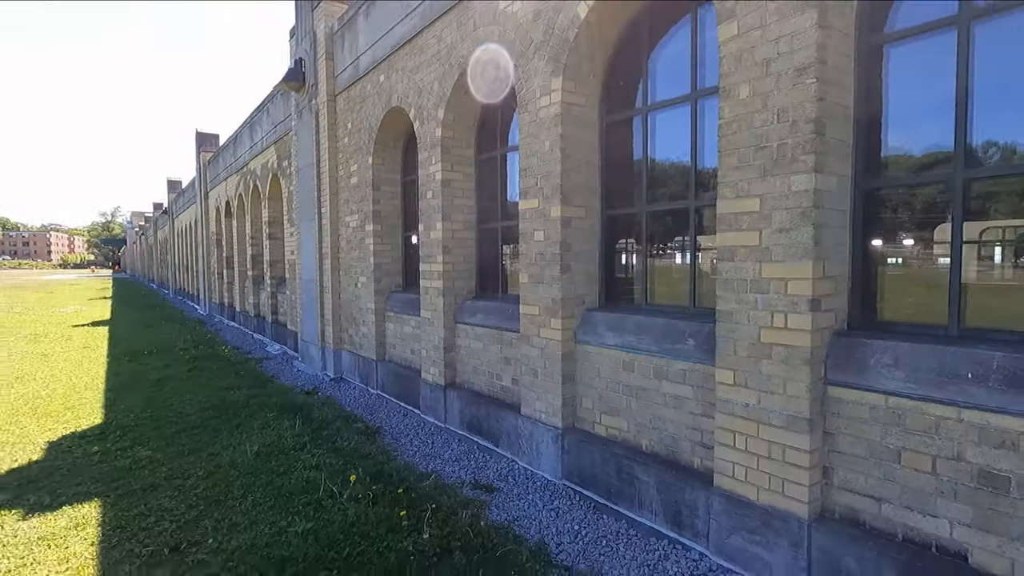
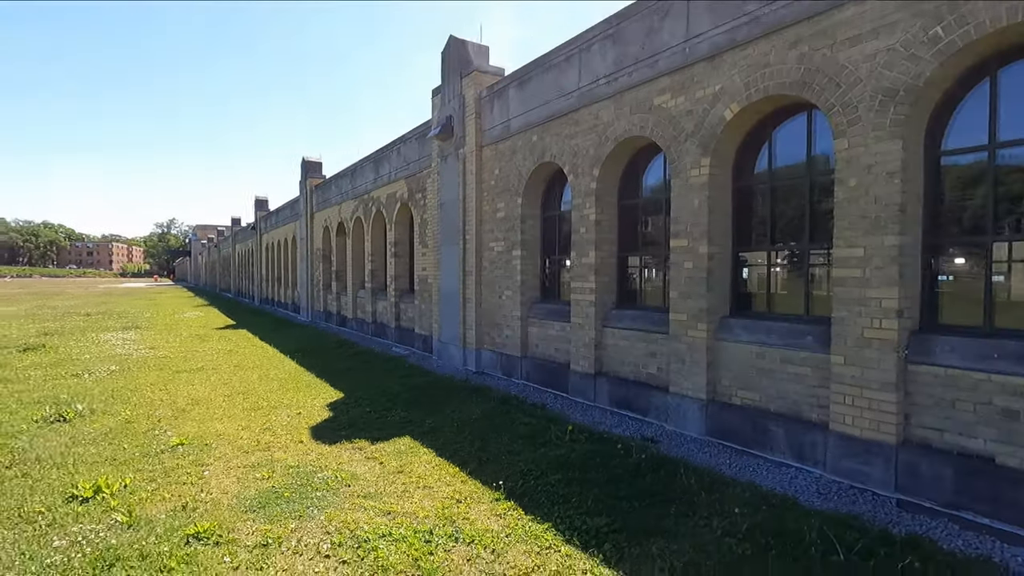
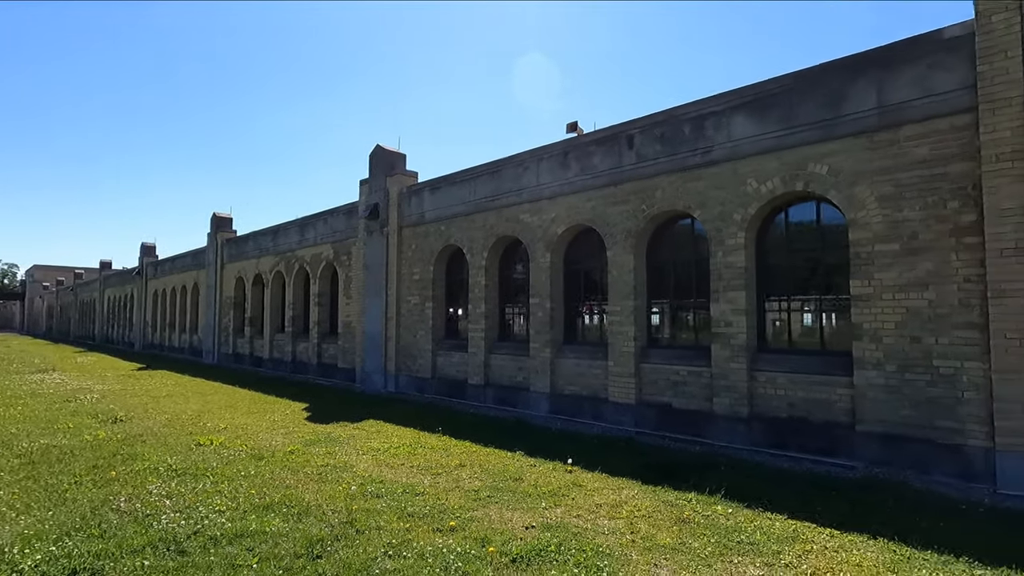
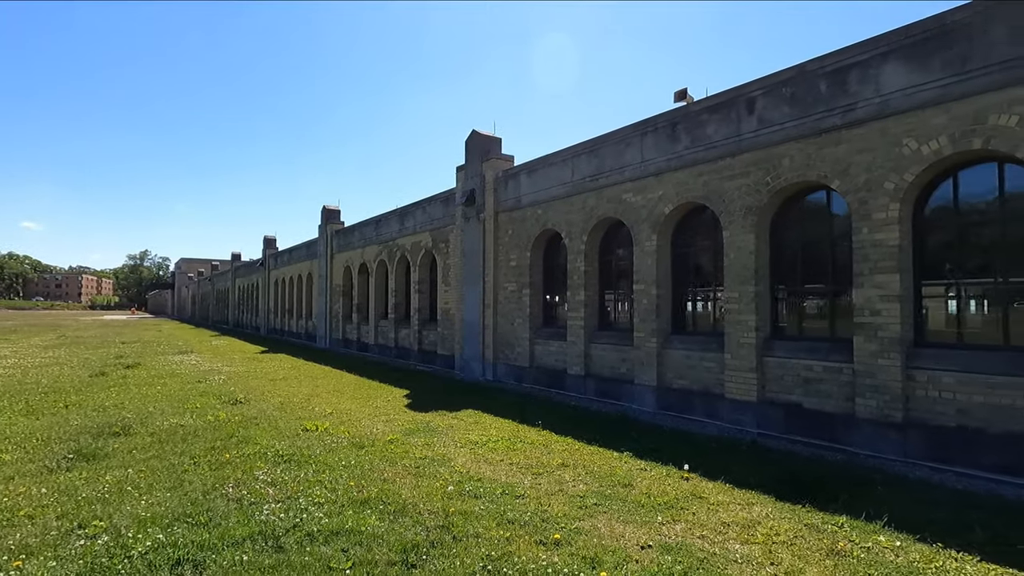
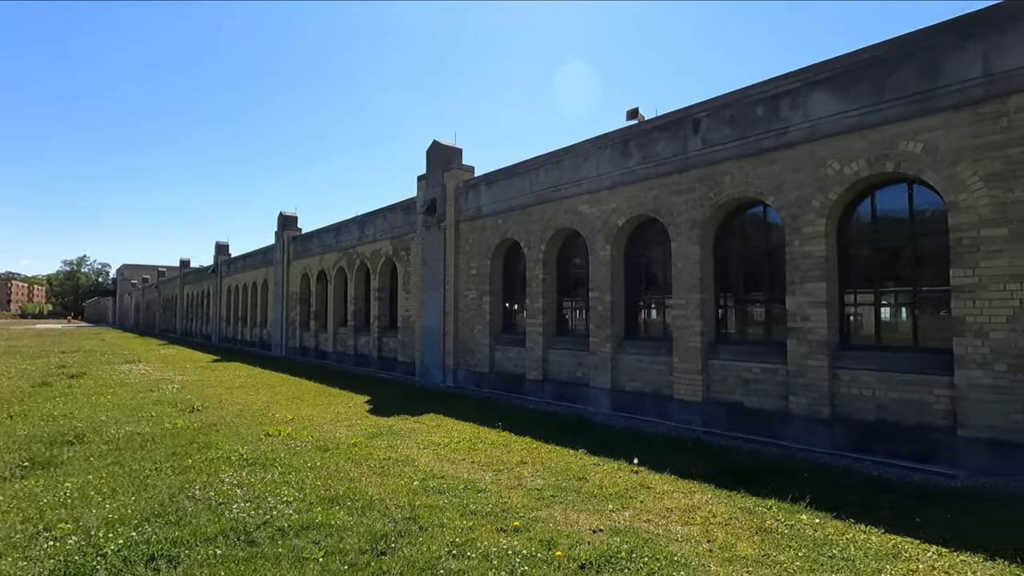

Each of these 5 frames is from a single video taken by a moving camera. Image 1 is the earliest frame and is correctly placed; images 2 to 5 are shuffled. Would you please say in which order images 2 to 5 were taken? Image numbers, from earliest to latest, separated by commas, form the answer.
2, 4, 5, 3
